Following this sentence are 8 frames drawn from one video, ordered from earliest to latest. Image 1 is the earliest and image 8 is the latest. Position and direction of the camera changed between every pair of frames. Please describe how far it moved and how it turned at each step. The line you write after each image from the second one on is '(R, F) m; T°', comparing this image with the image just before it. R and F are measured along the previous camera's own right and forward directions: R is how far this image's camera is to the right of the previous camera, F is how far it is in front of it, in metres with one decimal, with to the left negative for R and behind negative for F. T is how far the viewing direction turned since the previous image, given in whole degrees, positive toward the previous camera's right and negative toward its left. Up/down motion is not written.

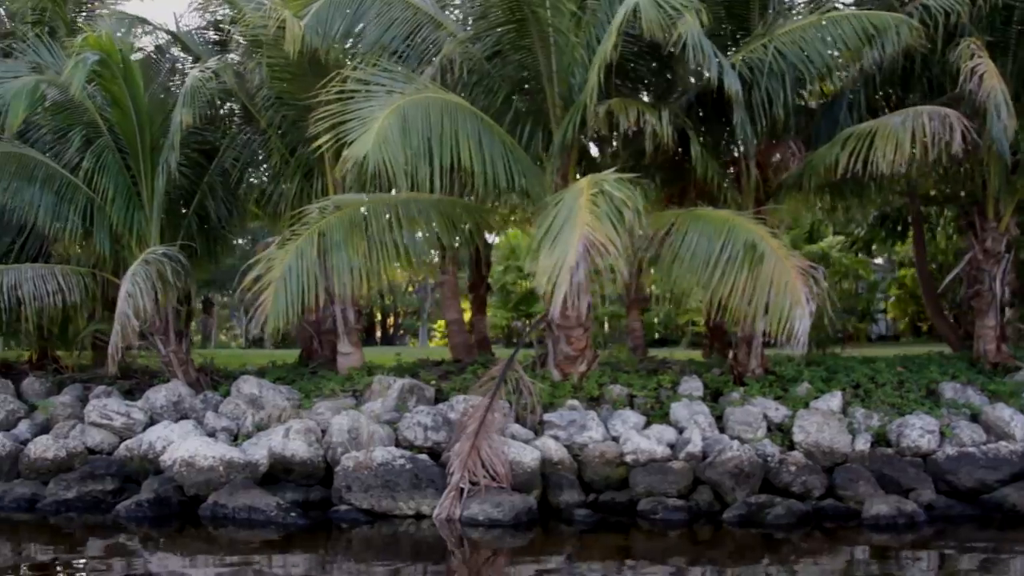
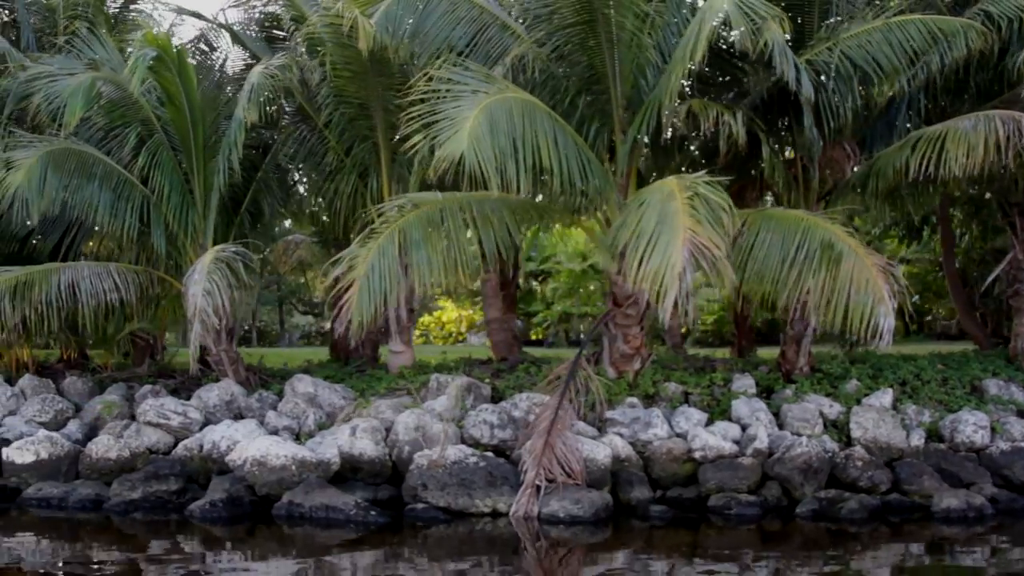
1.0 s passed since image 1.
(-0.8, 0.0) m; +3°
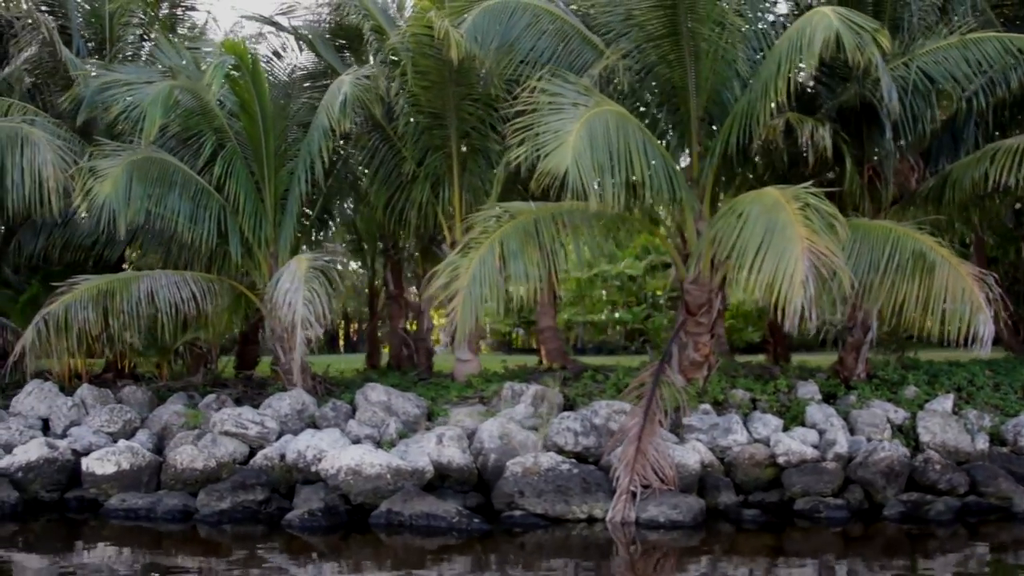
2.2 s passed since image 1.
(-1.0, -0.1) m; +3°
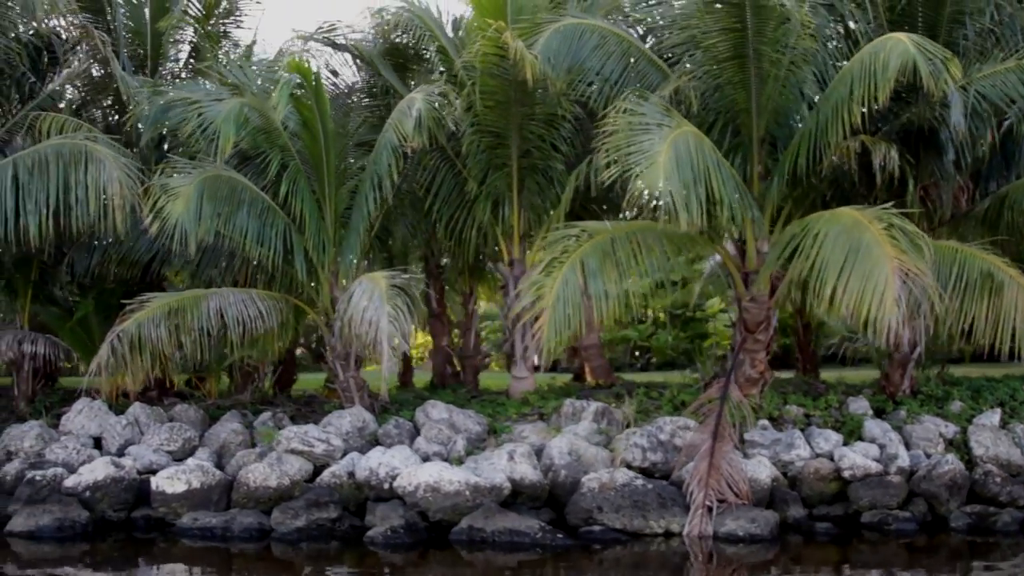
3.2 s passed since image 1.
(-0.8, -0.1) m; +3°
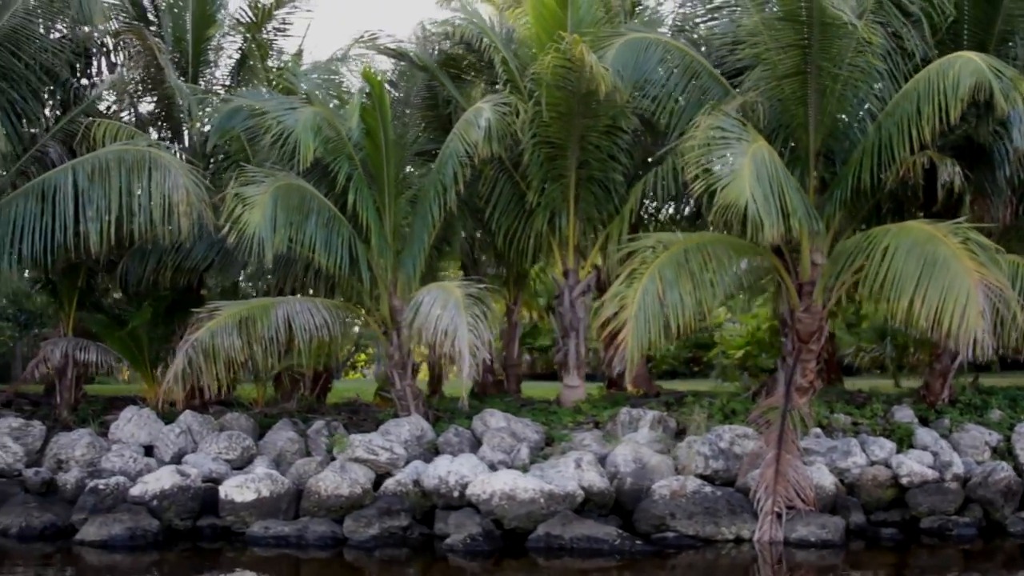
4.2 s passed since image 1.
(-0.8, -0.1) m; +3°
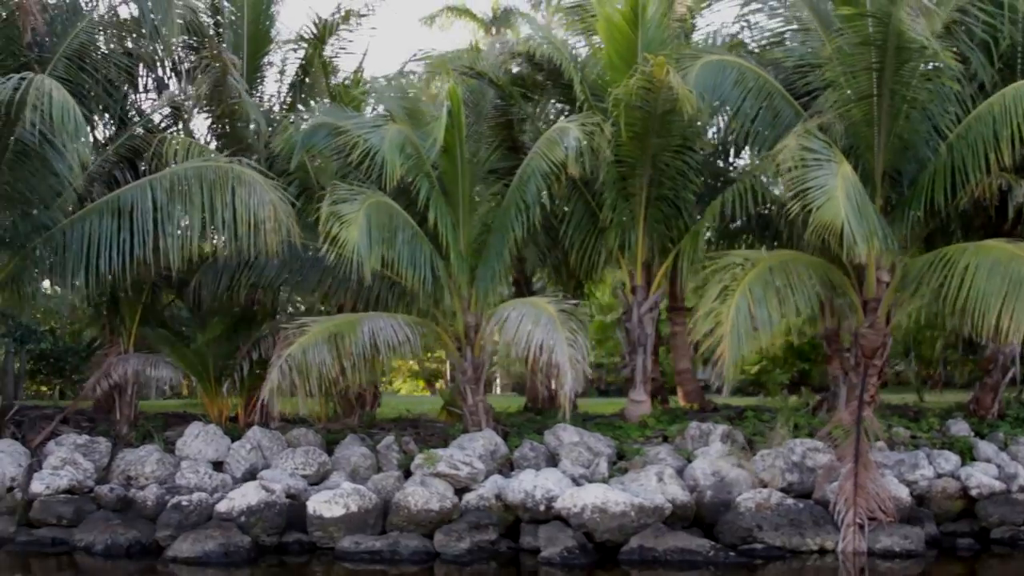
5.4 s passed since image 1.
(-0.9, -0.1) m; +3°
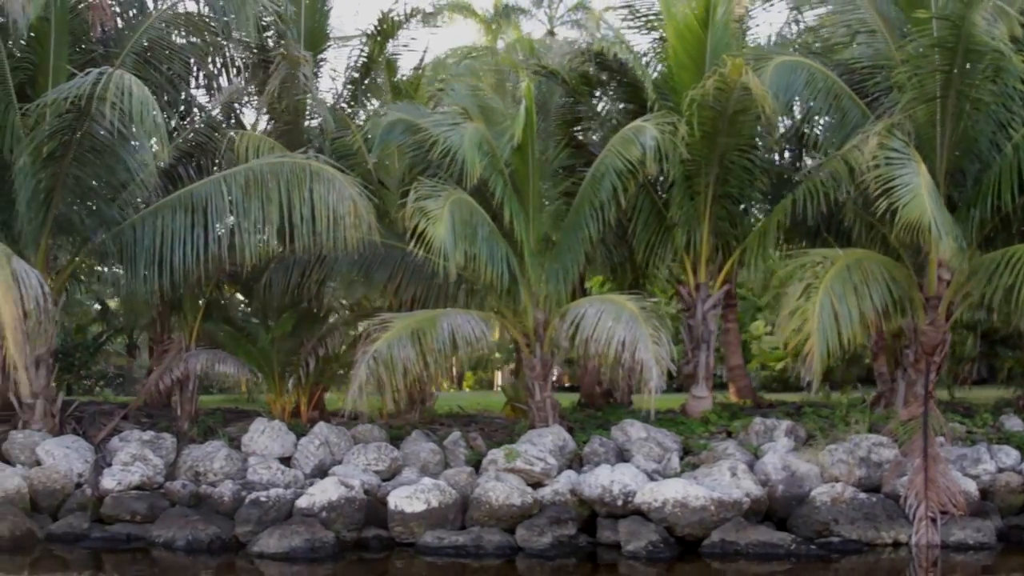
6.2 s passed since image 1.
(-0.7, -0.1) m; +2°
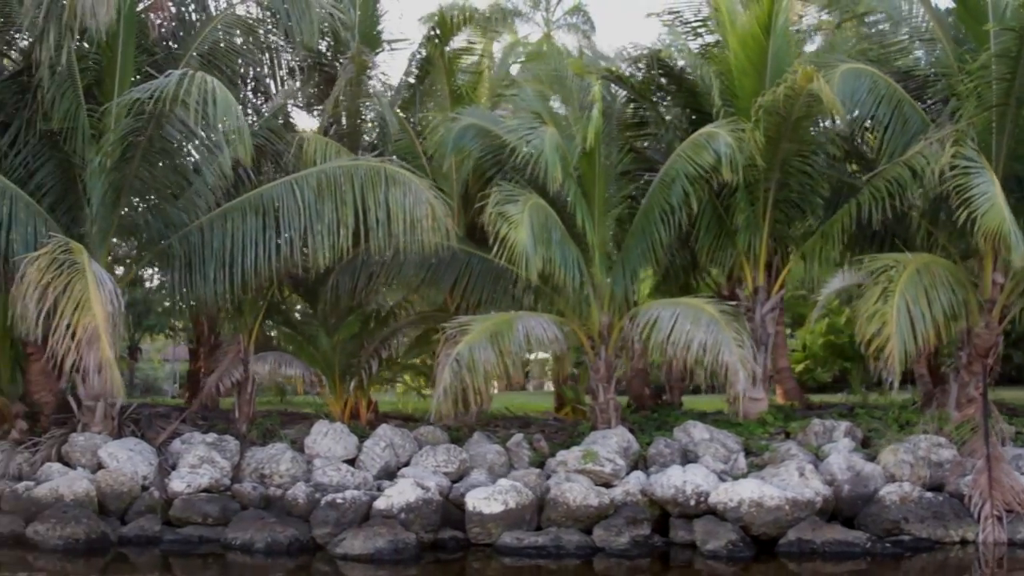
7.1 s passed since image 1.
(-0.8, -0.1) m; +2°
